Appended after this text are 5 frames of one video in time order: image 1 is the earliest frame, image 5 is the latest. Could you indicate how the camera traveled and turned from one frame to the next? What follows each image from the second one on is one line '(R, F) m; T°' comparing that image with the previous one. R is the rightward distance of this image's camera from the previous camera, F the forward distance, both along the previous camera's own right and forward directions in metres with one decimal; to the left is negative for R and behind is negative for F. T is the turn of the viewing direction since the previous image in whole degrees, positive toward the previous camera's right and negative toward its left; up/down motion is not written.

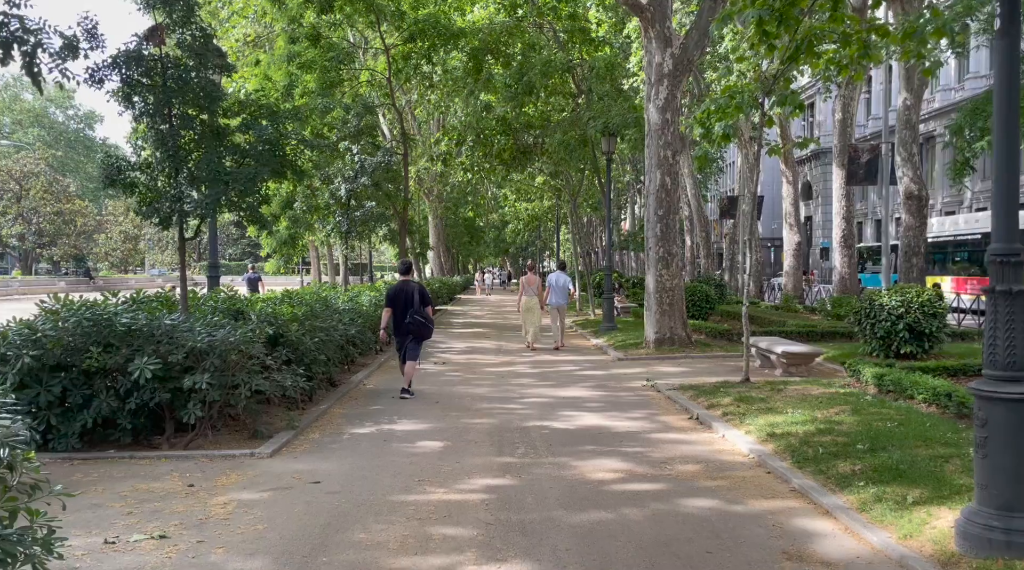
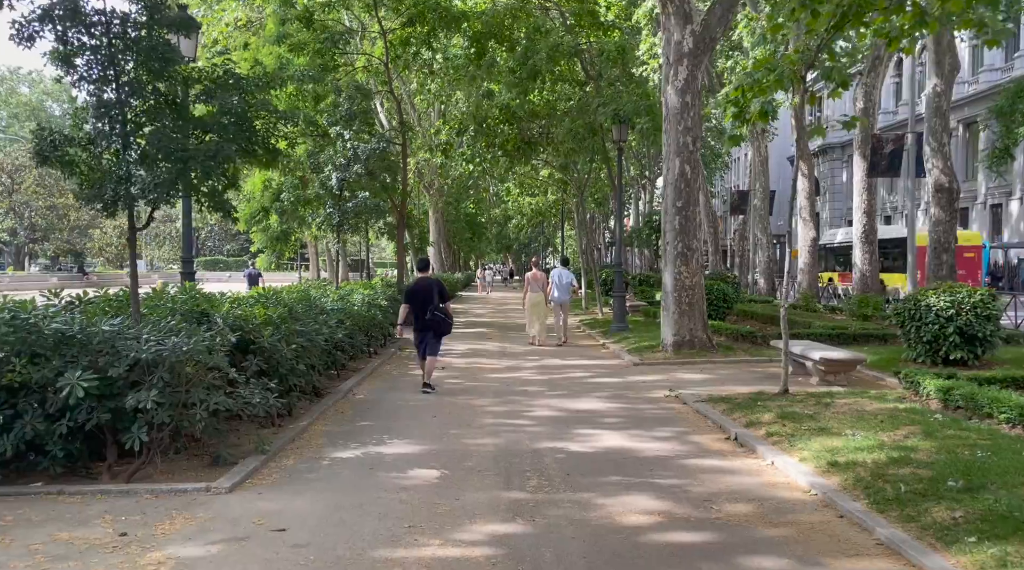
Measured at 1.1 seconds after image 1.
(-0.1, +1.3) m; 0°
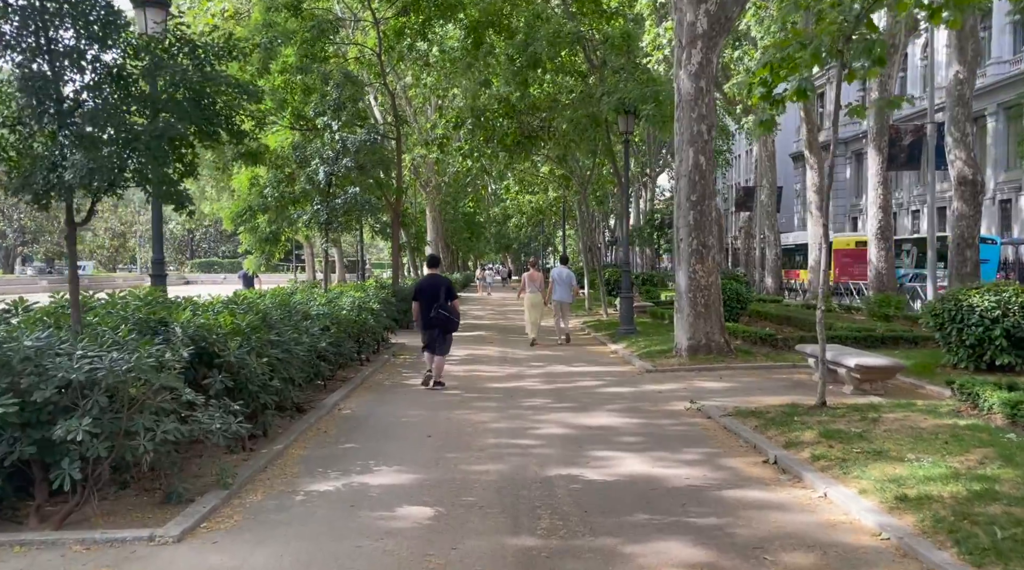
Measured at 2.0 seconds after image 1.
(0.0, +1.1) m; 0°
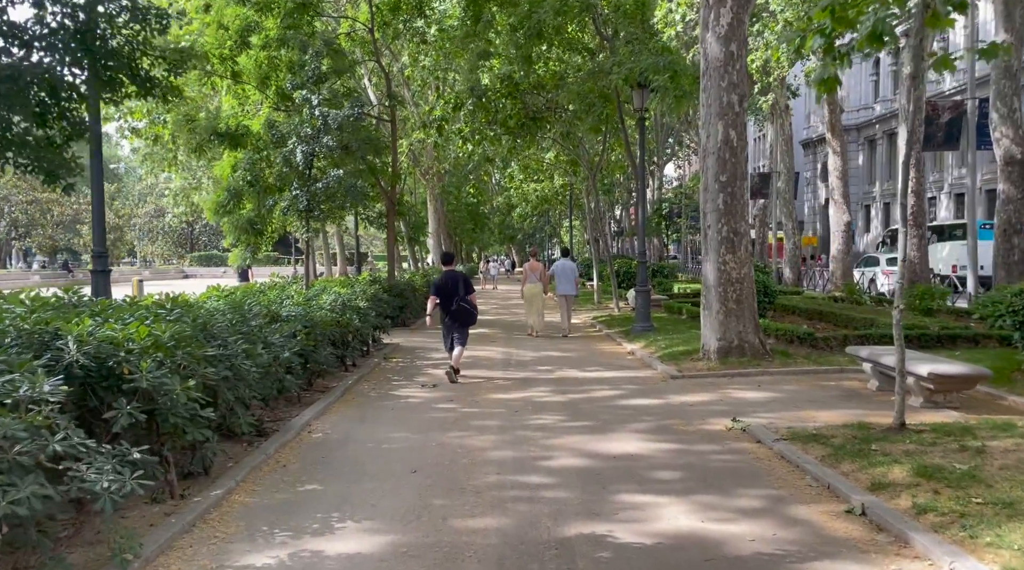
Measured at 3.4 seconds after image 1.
(0.0, +1.7) m; 0°
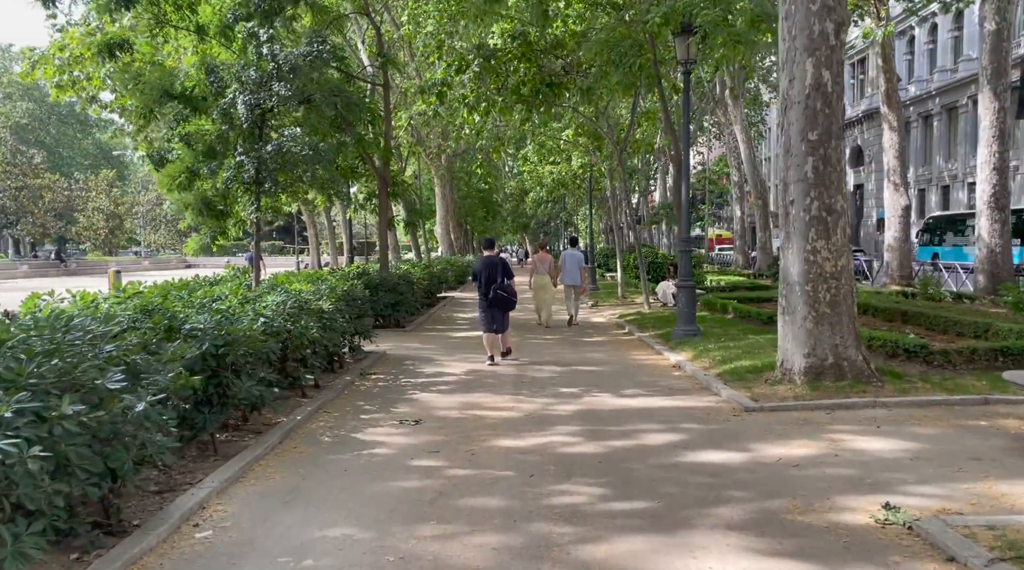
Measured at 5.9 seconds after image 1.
(0.0, +3.2) m; -1°
